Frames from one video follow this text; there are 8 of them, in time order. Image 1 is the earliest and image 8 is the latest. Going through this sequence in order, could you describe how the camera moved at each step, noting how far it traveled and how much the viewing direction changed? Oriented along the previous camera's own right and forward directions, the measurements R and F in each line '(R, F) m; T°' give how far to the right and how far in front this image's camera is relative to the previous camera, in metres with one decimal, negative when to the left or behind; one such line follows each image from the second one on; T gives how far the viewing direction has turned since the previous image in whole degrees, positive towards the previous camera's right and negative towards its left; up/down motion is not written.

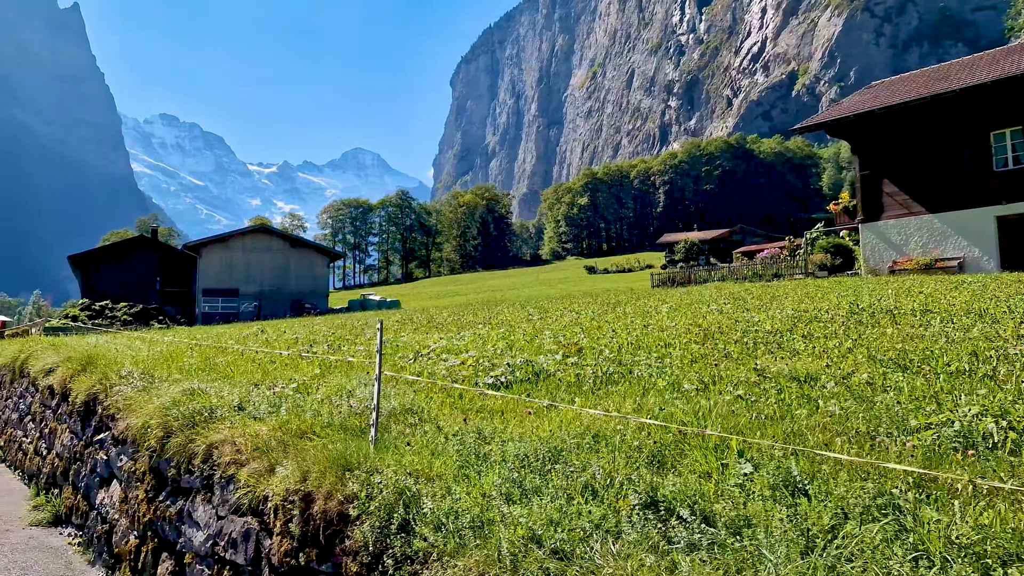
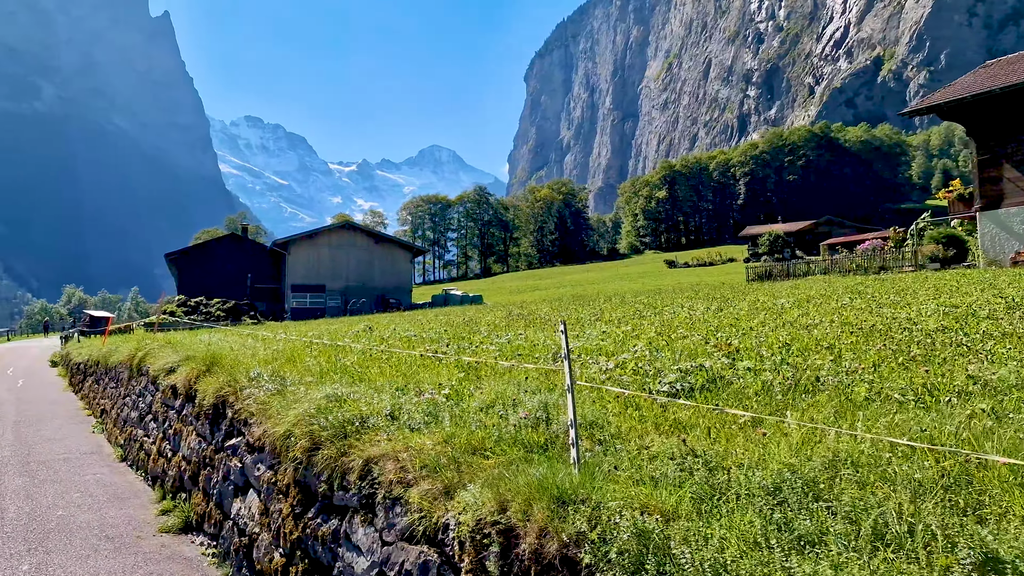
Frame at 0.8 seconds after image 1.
(-0.9, +0.8) m; -5°
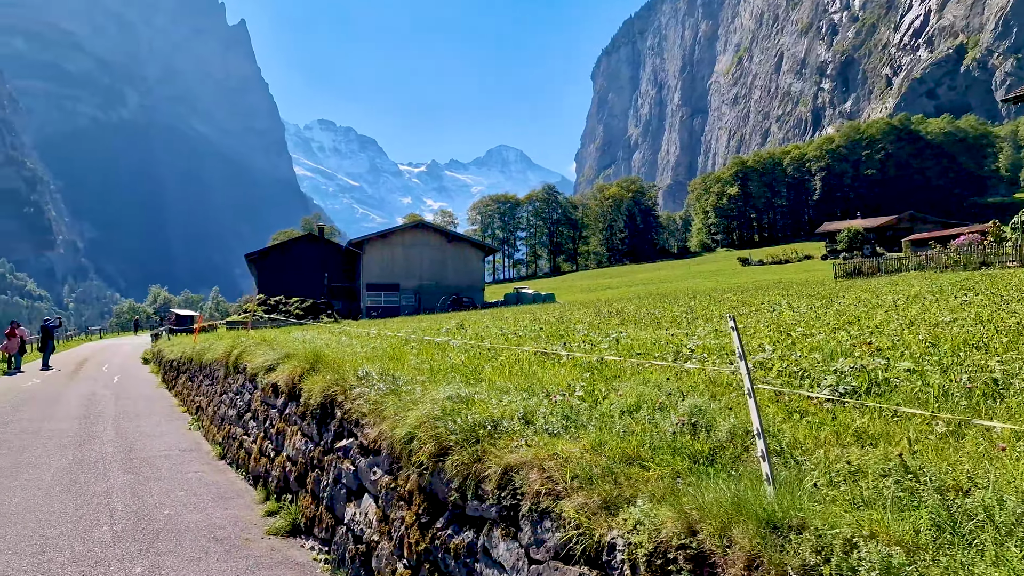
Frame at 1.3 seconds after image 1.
(-0.6, +0.5) m; -5°
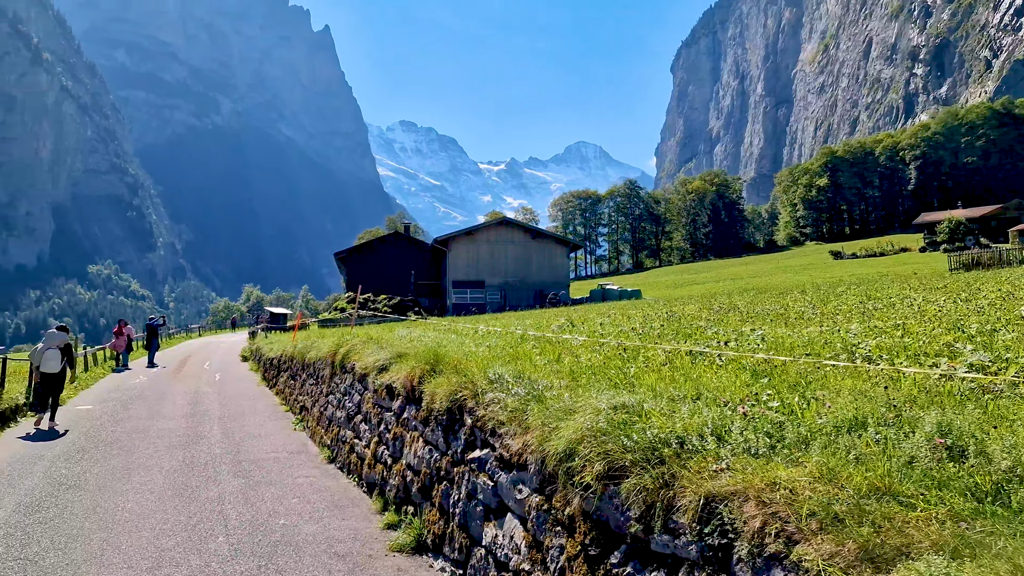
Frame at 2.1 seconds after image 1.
(-0.7, +1.0) m; -6°
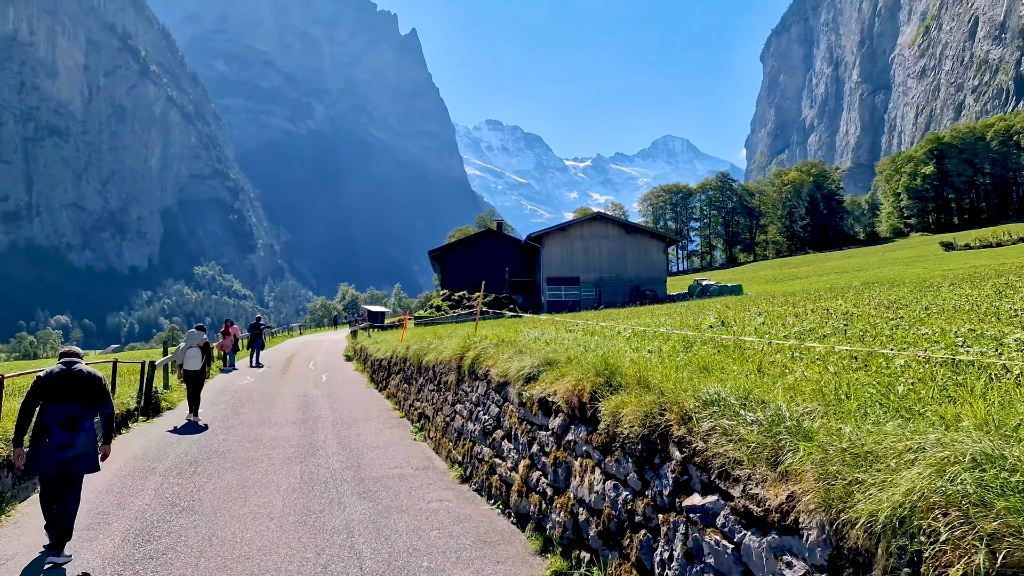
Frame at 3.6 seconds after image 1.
(-1.0, +1.8) m; -6°
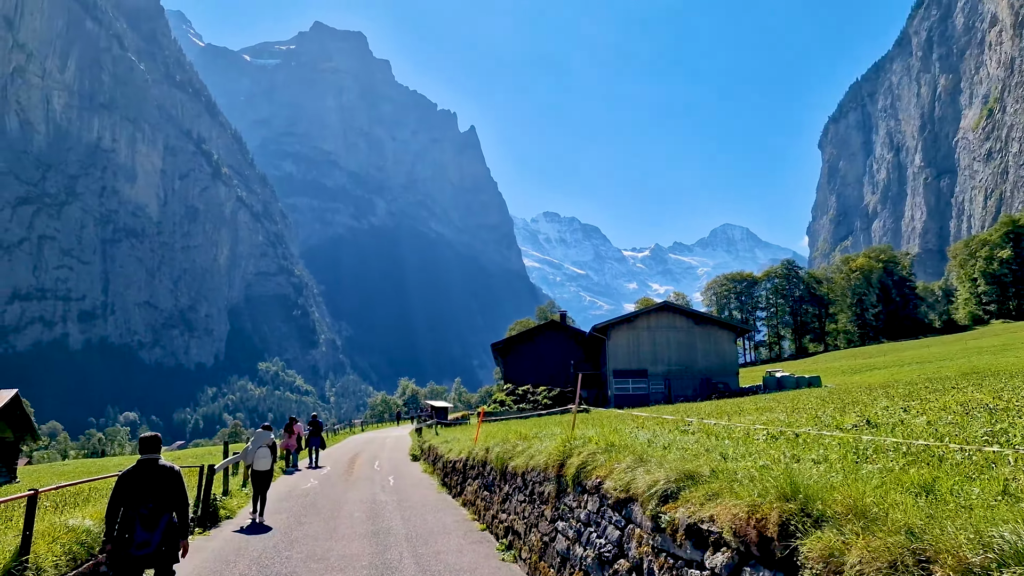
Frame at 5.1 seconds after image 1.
(-0.7, +1.8) m; -4°
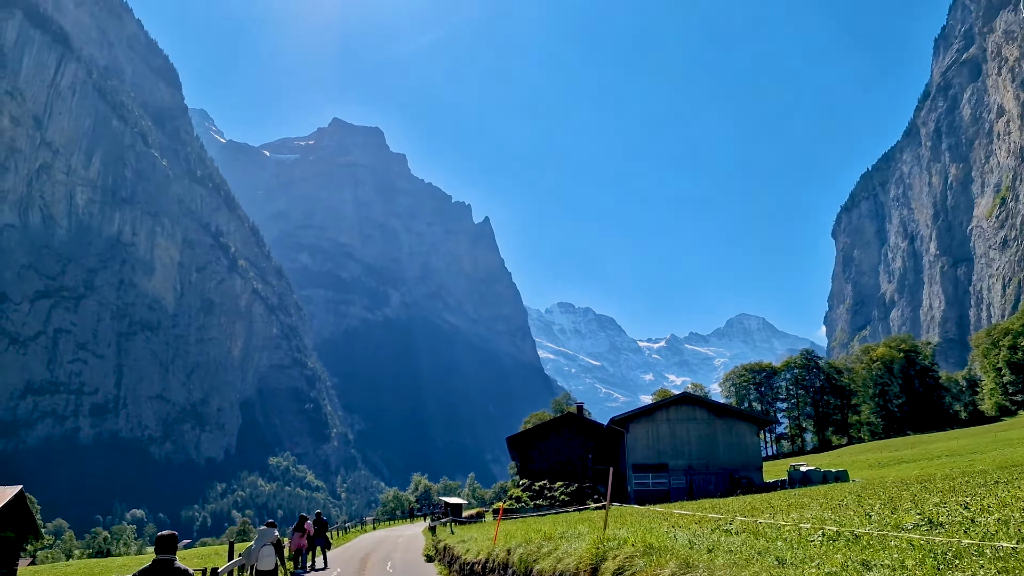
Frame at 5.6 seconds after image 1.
(-0.2, +0.8) m; -1°
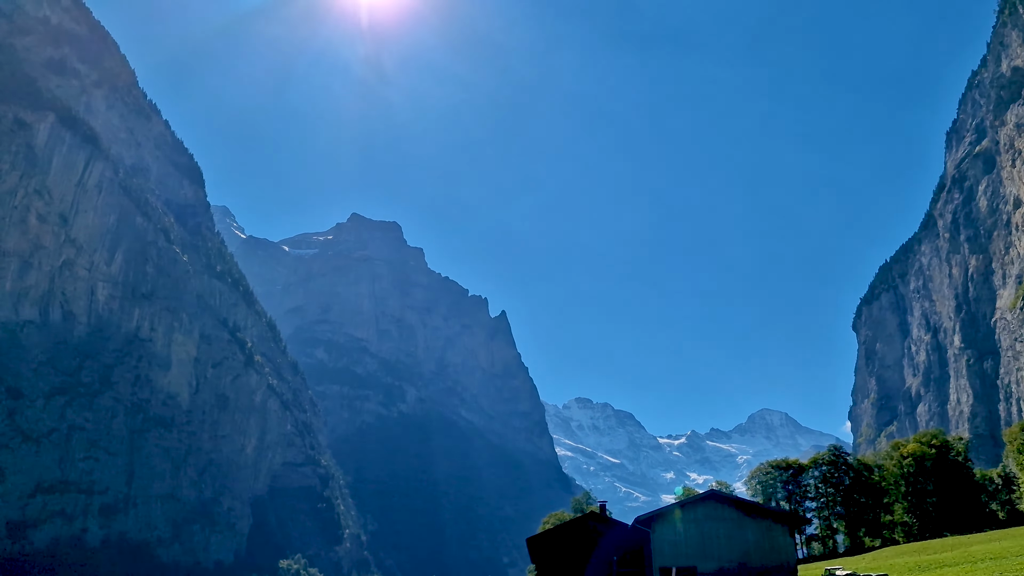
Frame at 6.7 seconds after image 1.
(-0.3, +1.0) m; -1°
